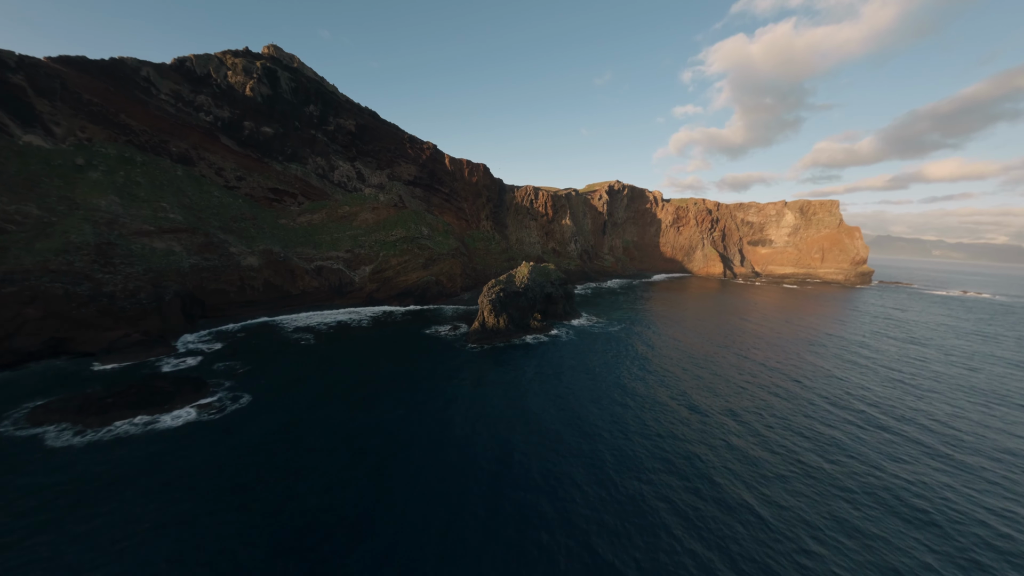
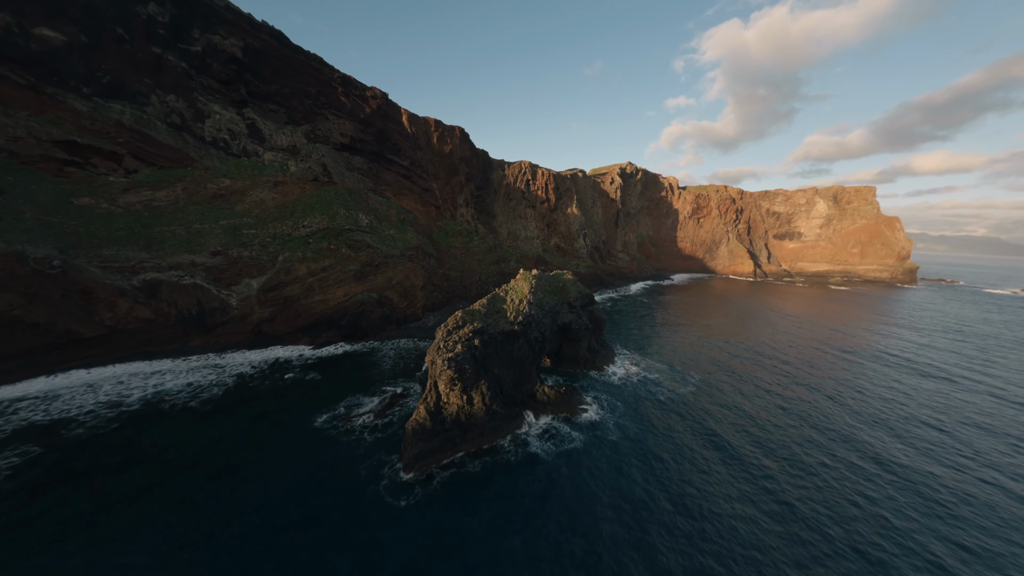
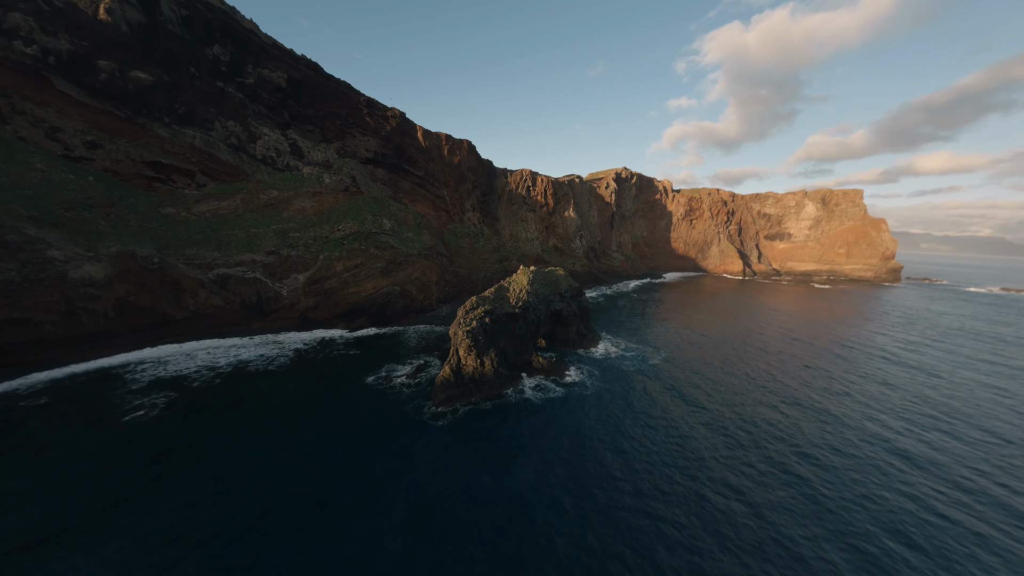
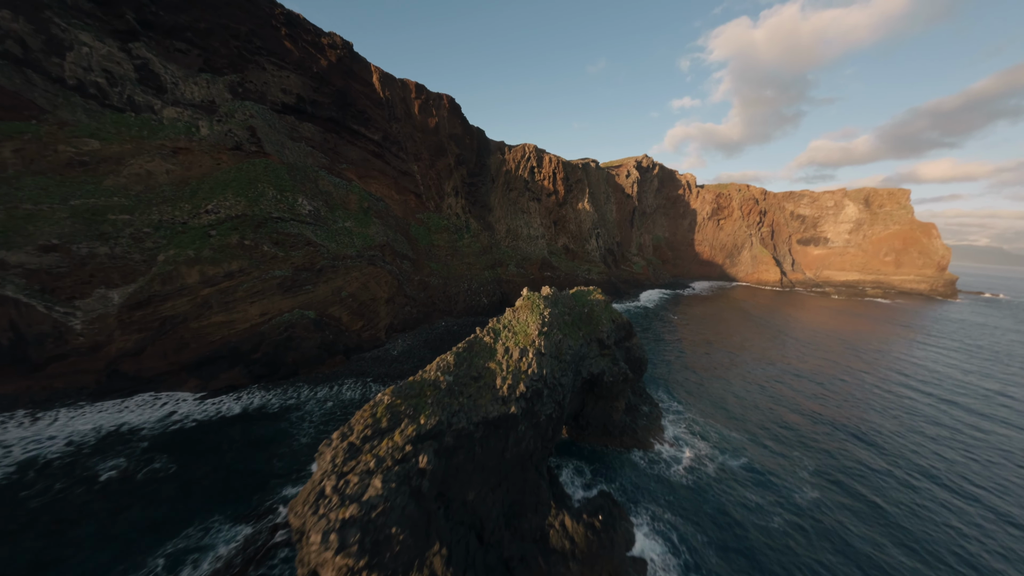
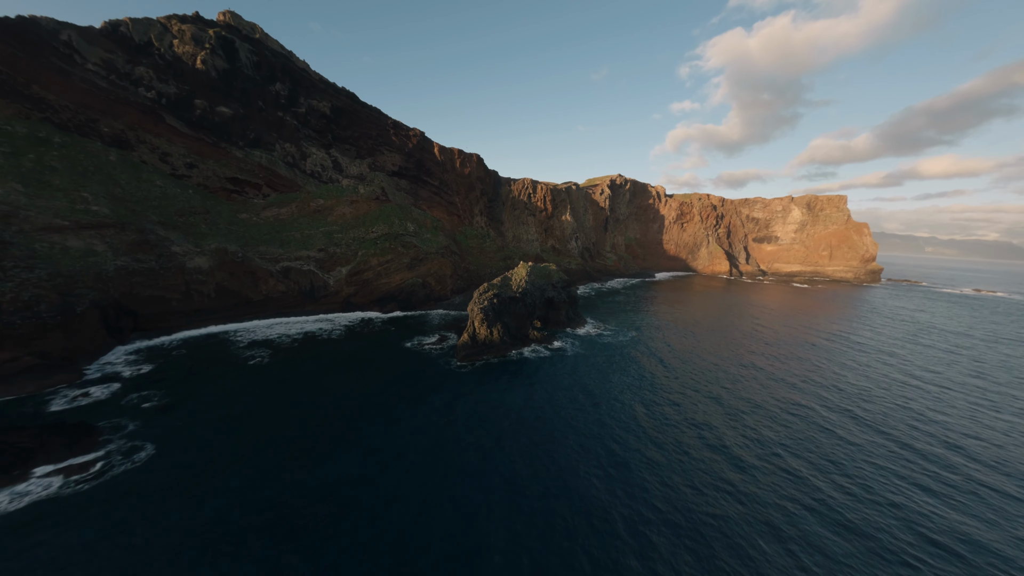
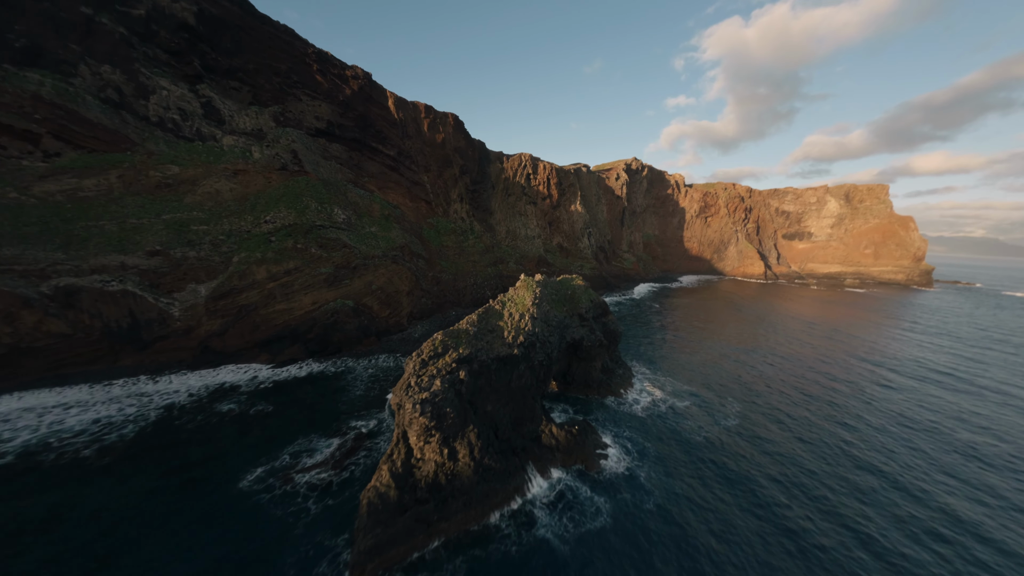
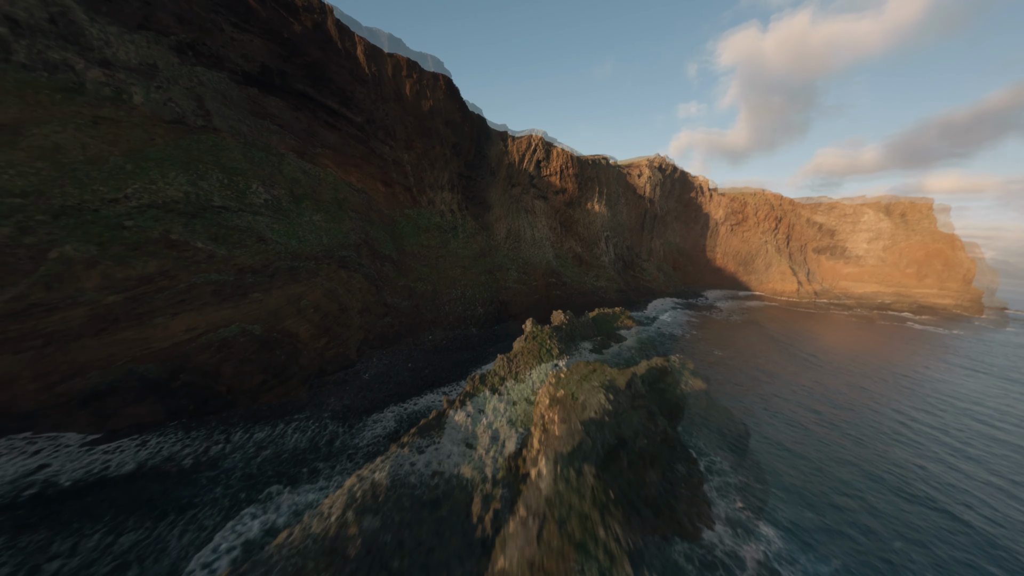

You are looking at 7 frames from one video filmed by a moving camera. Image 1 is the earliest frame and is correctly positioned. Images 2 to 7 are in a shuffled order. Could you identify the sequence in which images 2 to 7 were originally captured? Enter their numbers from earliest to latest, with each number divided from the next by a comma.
5, 3, 2, 6, 4, 7
